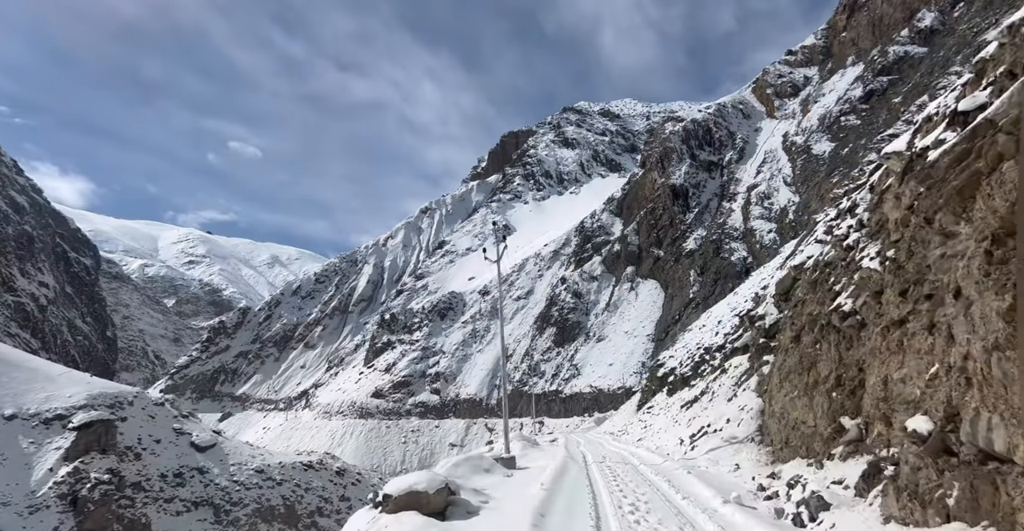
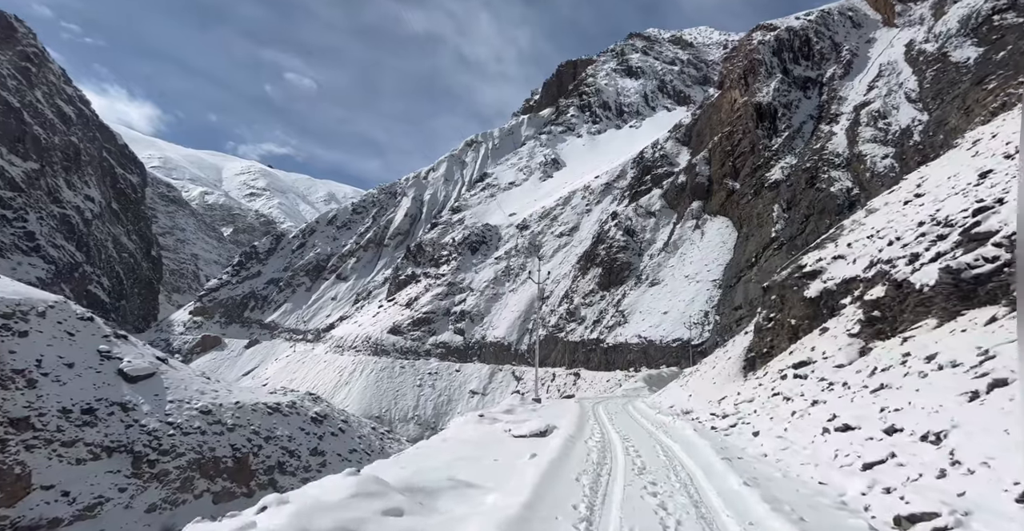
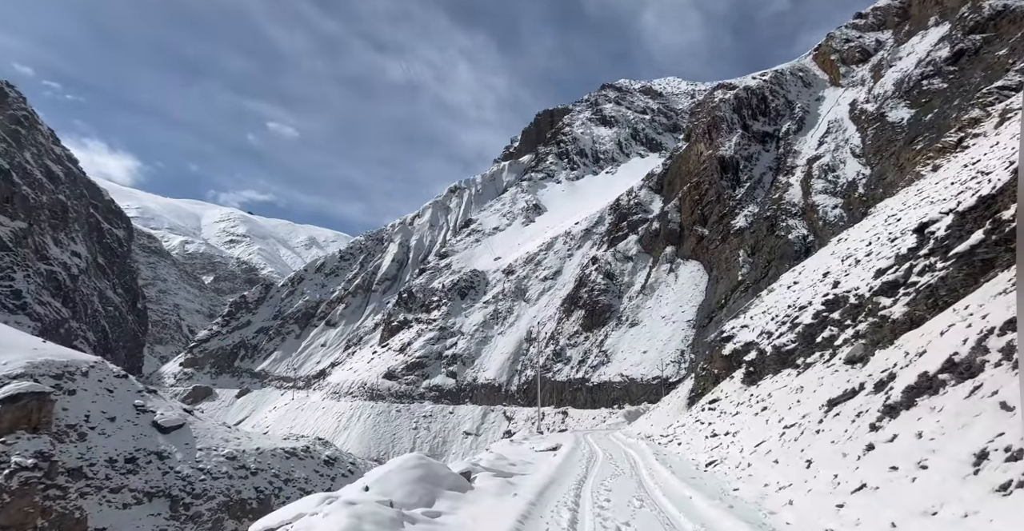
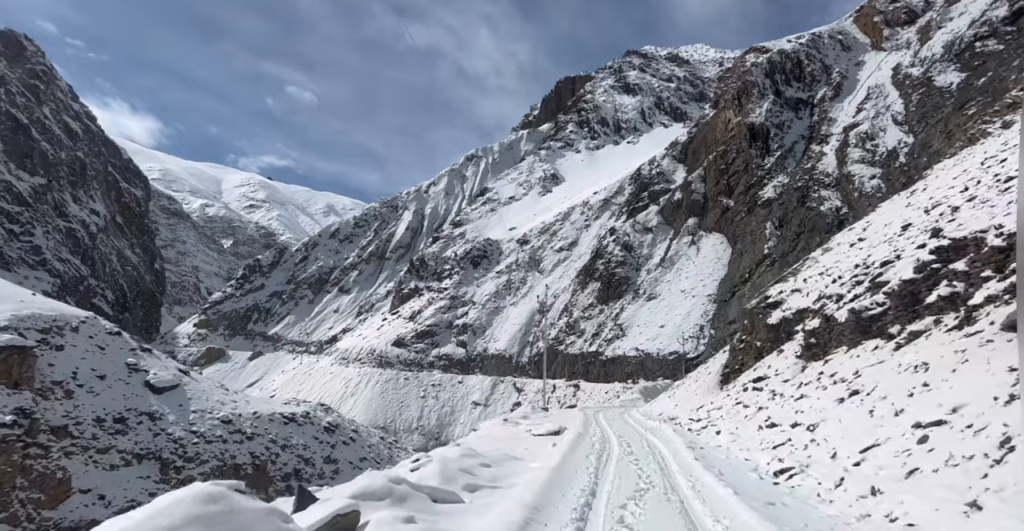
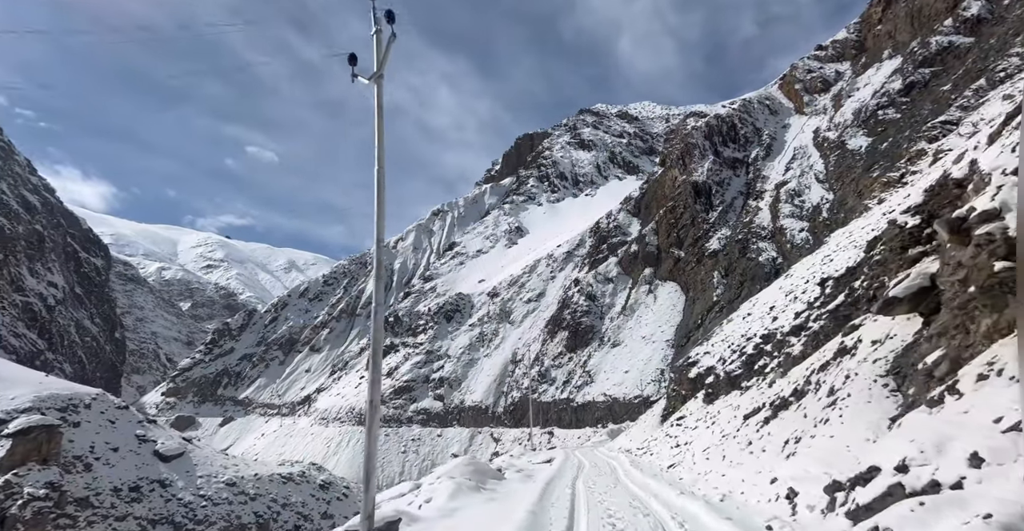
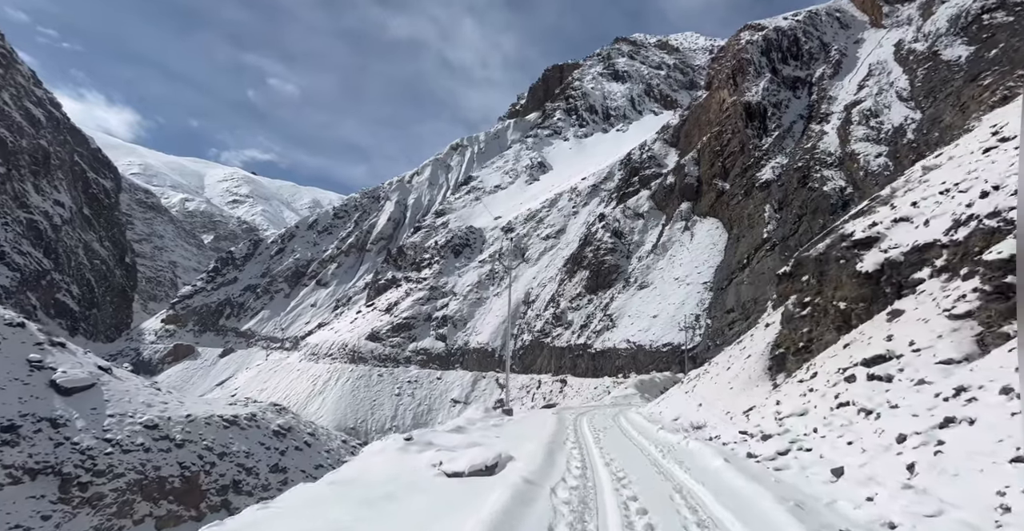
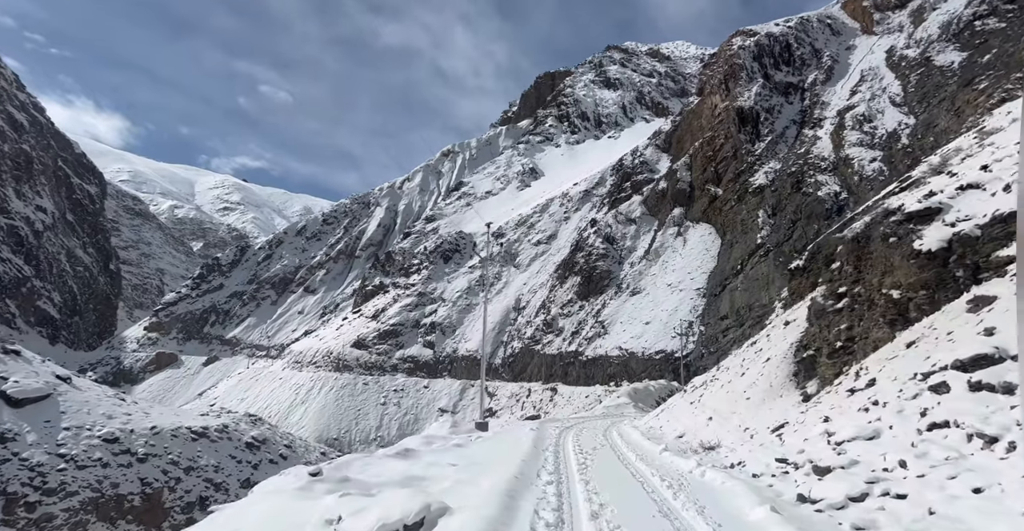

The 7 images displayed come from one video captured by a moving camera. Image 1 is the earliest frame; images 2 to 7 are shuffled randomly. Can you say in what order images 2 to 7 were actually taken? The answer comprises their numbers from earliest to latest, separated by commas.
5, 3, 4, 2, 6, 7
